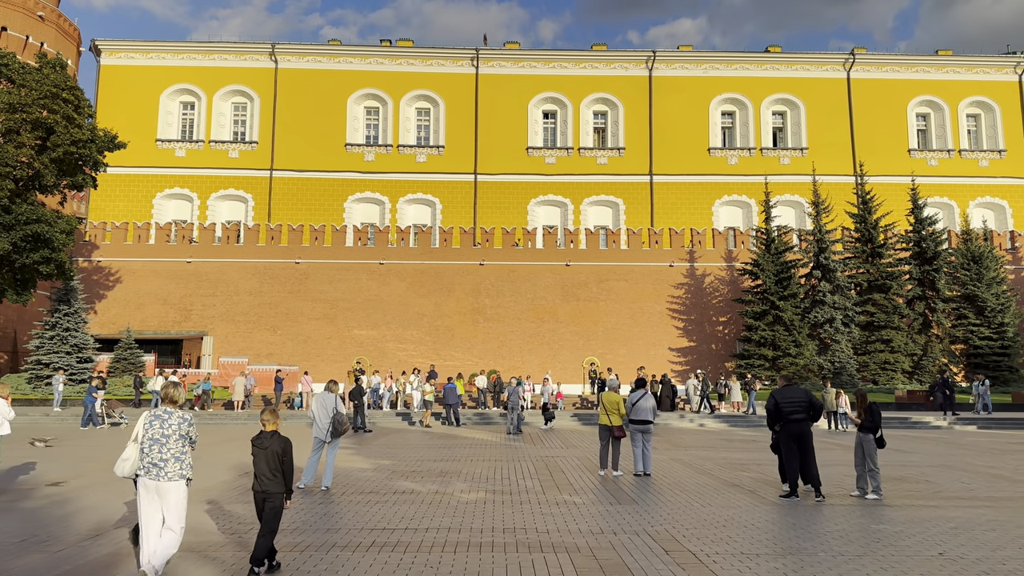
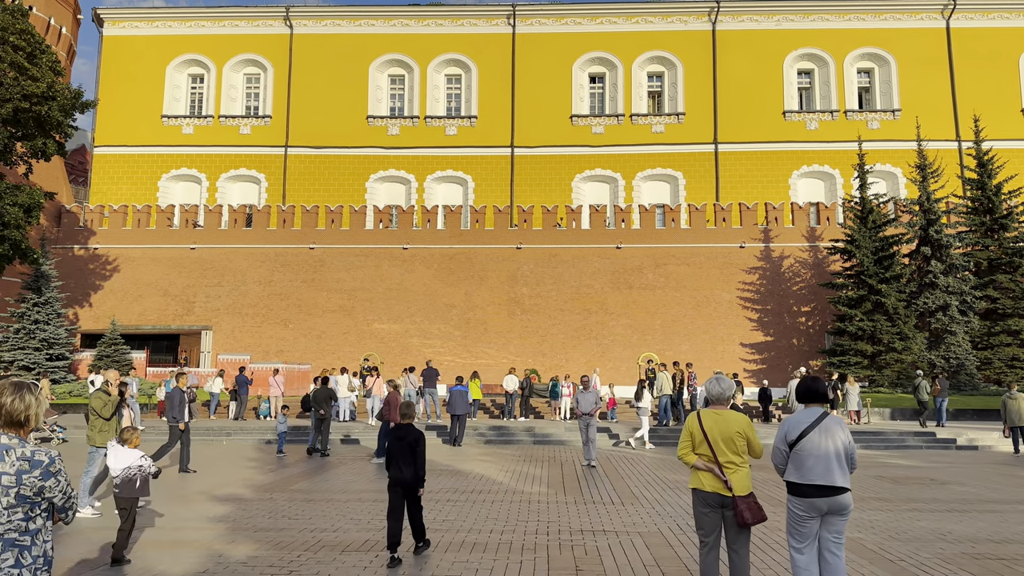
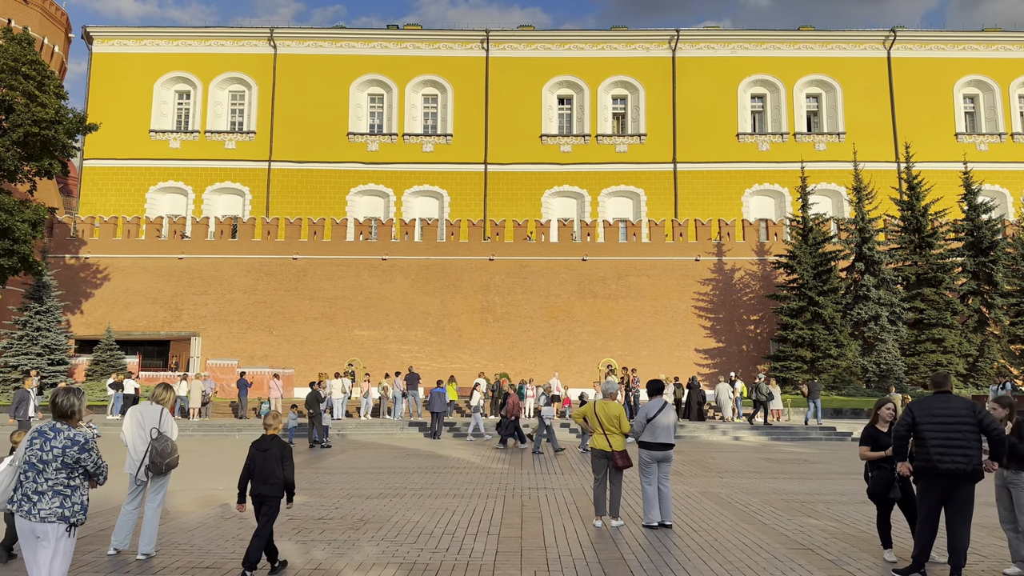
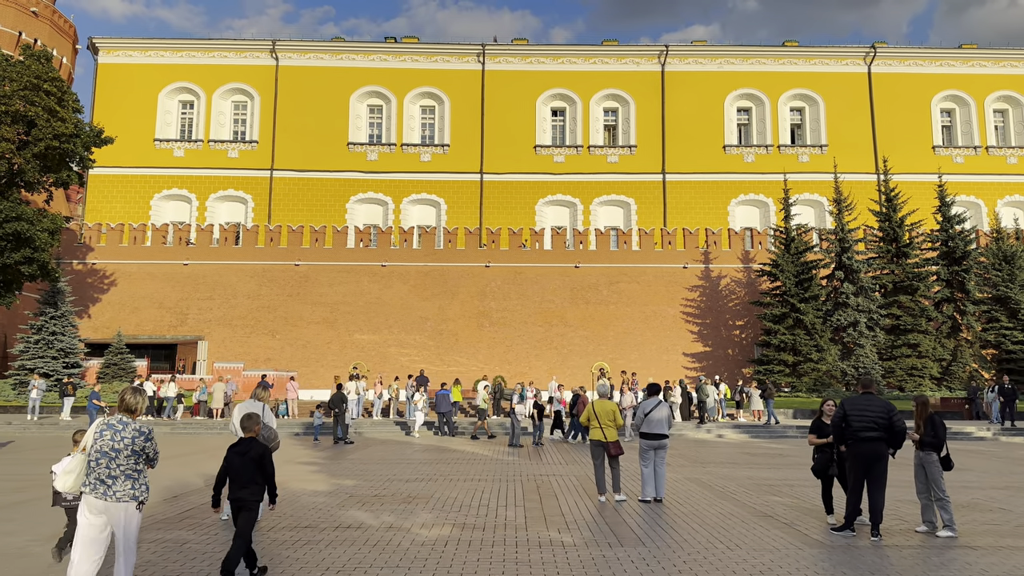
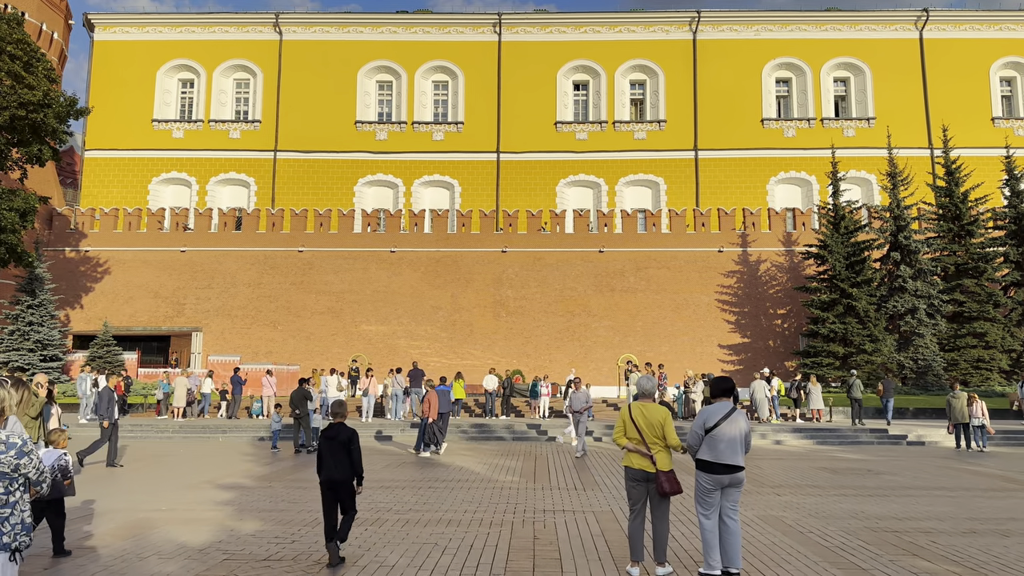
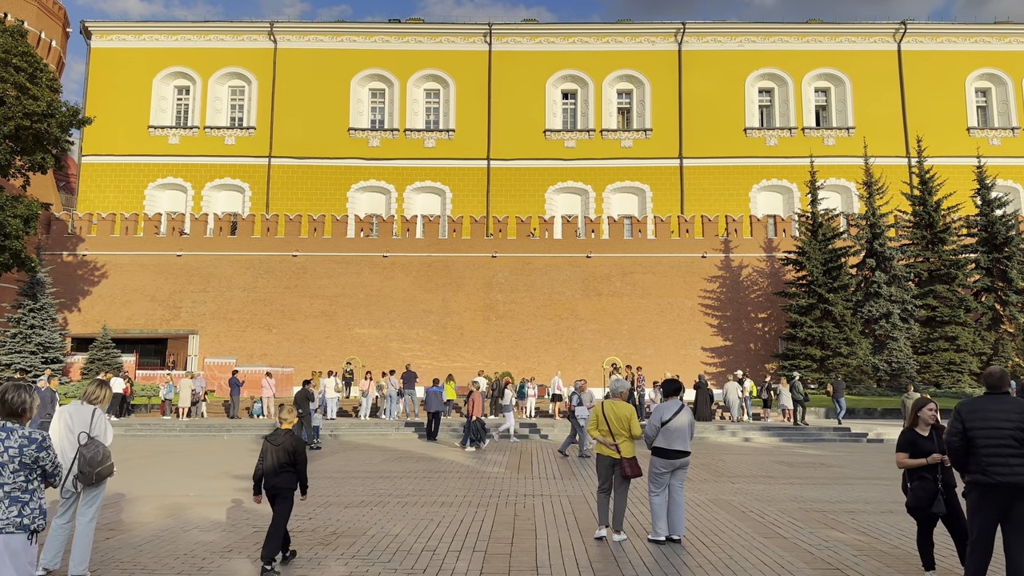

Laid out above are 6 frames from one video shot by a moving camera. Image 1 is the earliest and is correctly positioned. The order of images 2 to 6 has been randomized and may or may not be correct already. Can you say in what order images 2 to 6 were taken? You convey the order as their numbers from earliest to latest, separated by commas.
4, 3, 6, 5, 2
